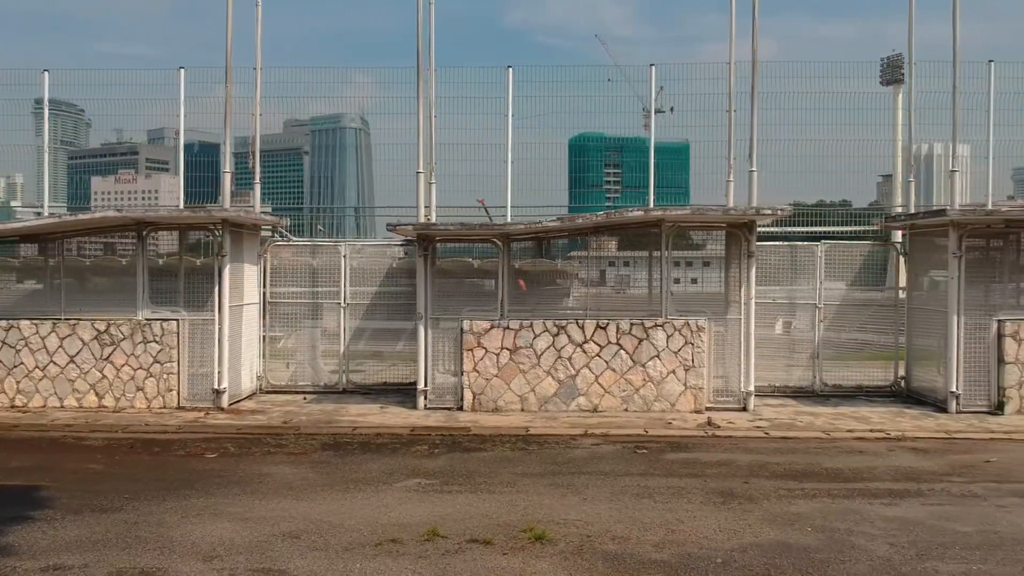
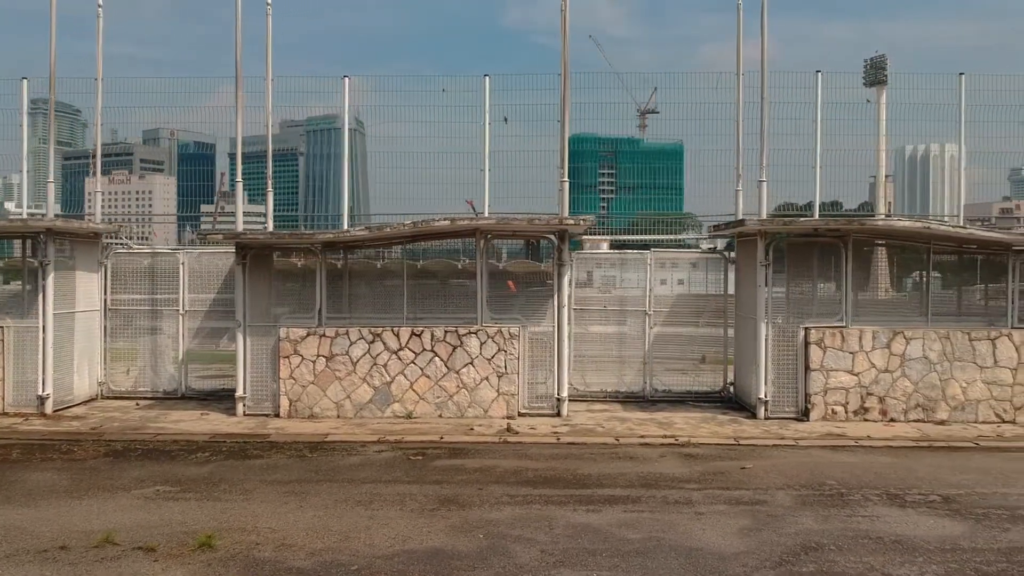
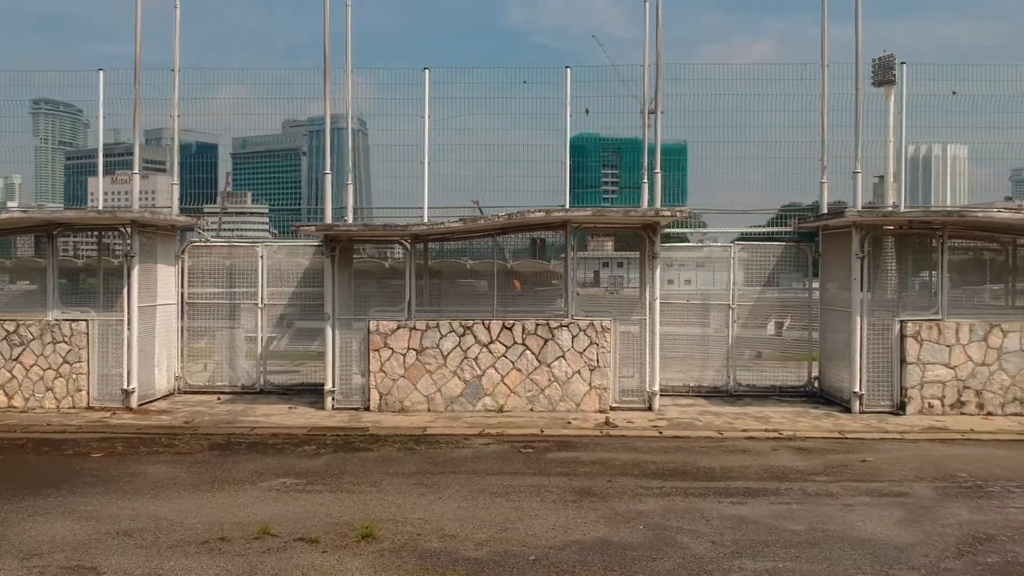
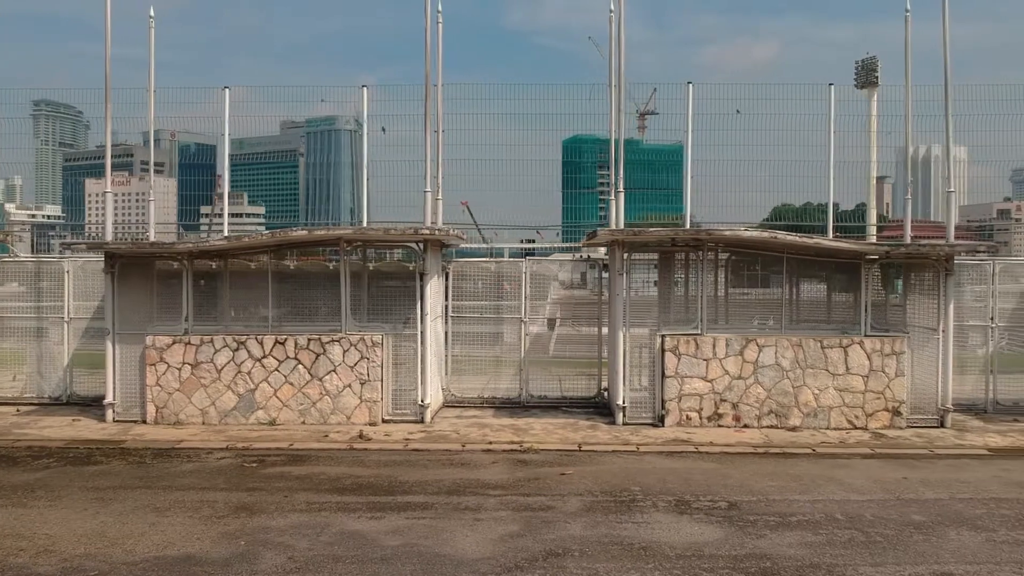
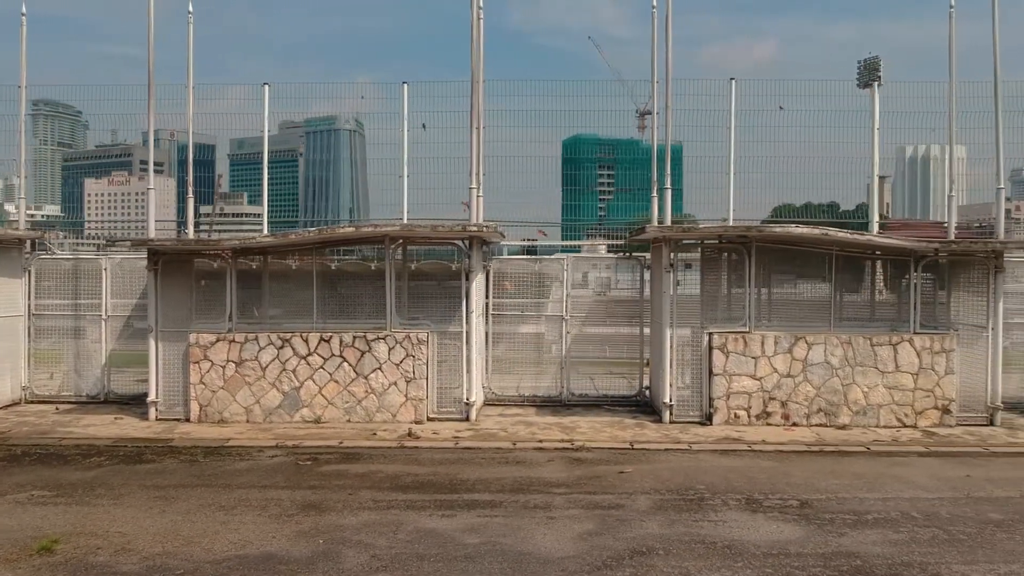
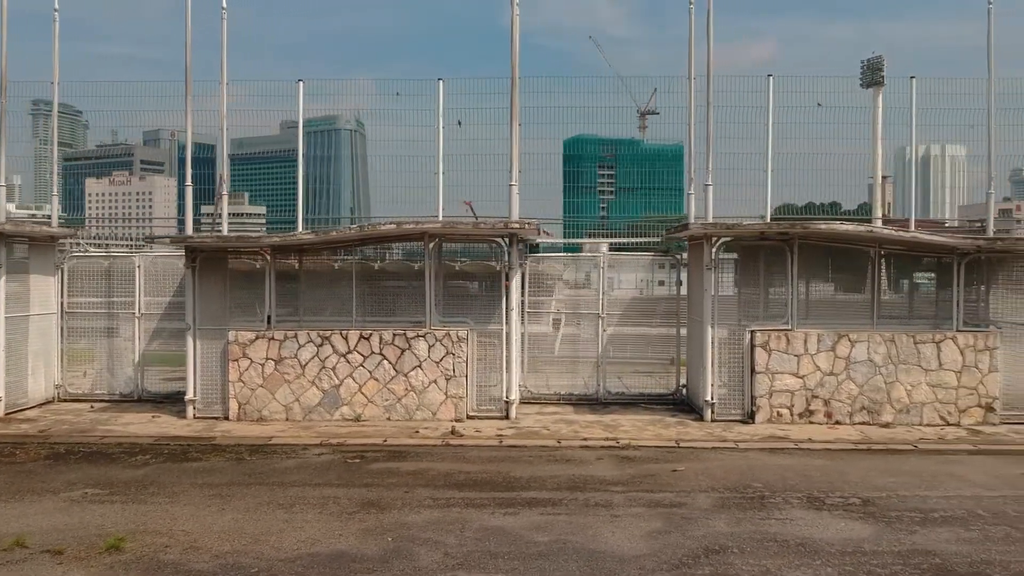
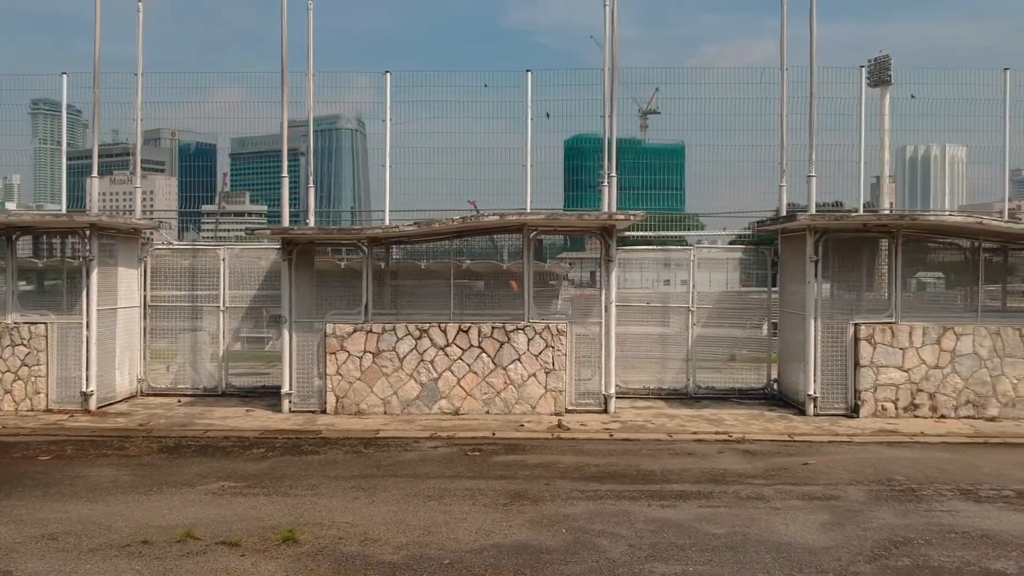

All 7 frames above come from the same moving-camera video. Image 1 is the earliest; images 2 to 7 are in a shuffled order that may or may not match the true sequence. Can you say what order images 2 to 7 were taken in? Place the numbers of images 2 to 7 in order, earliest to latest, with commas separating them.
3, 7, 2, 6, 5, 4
